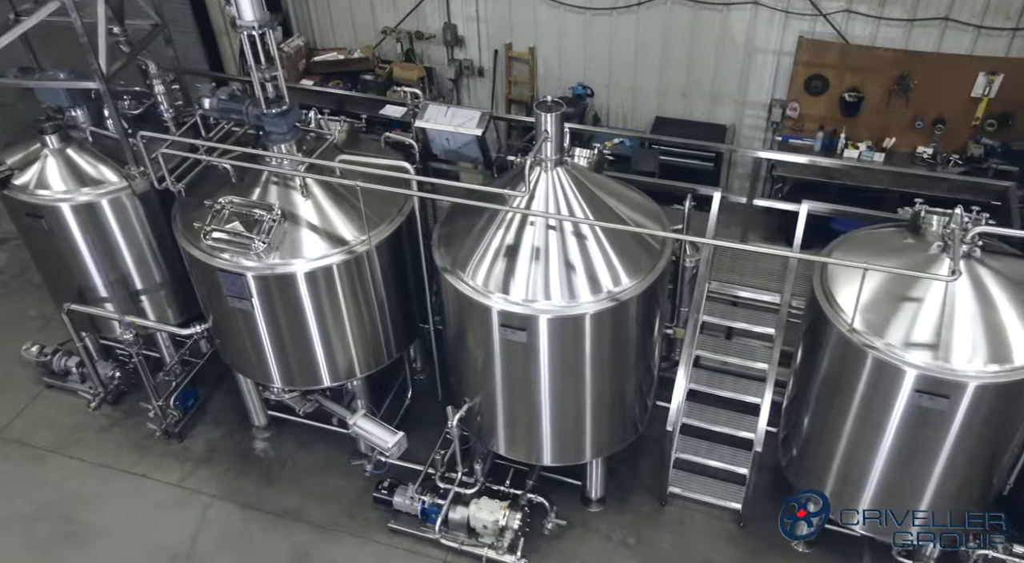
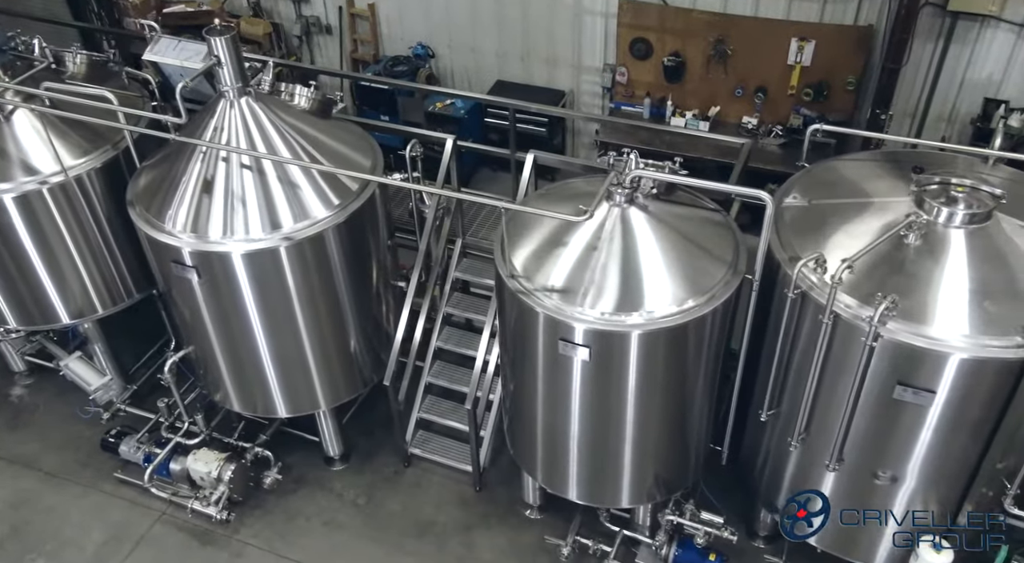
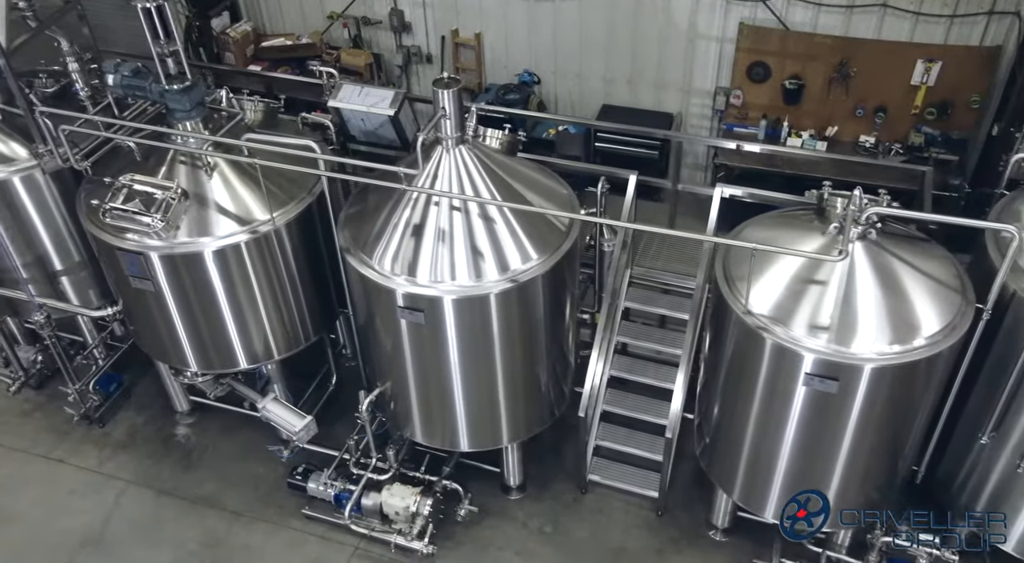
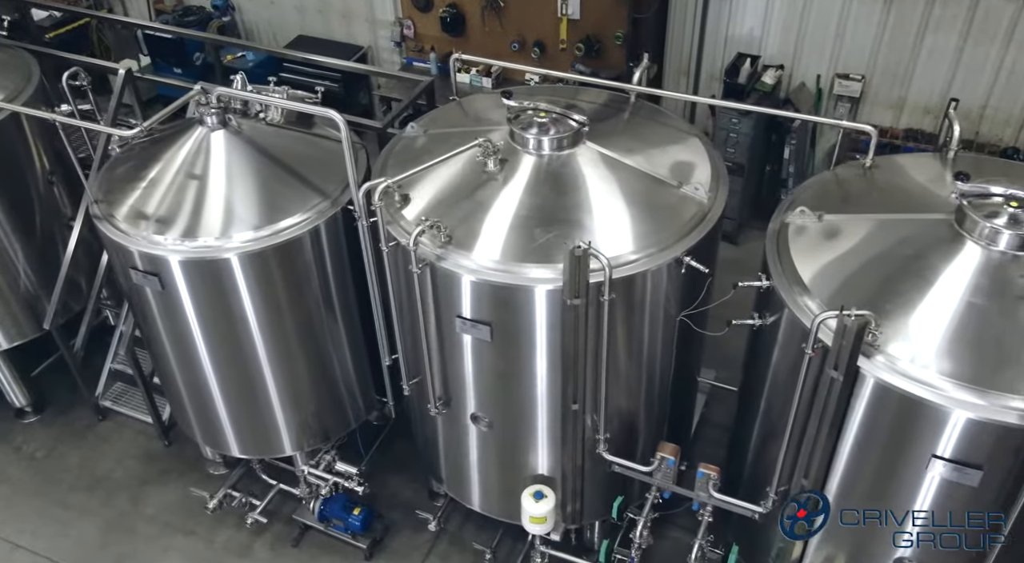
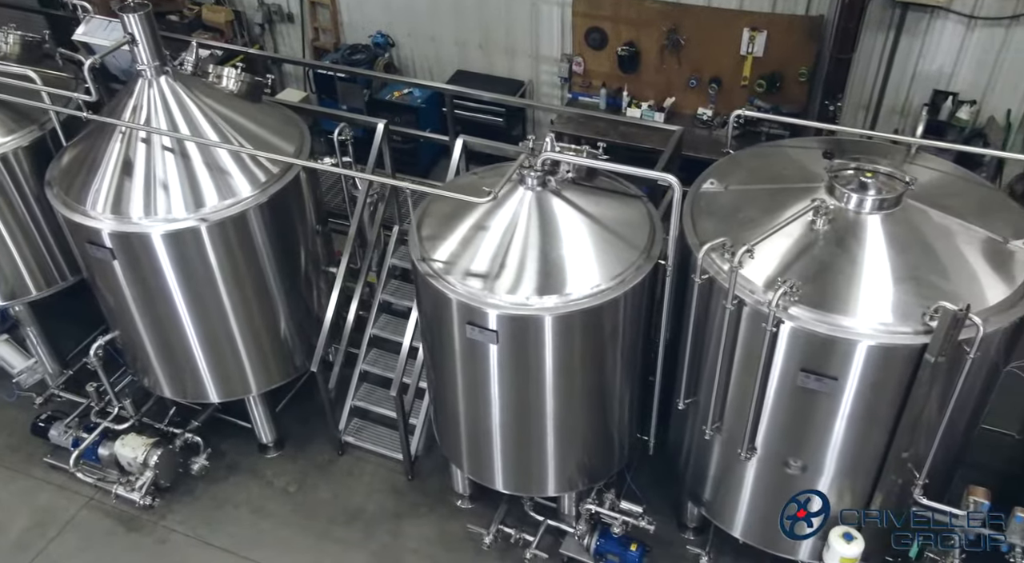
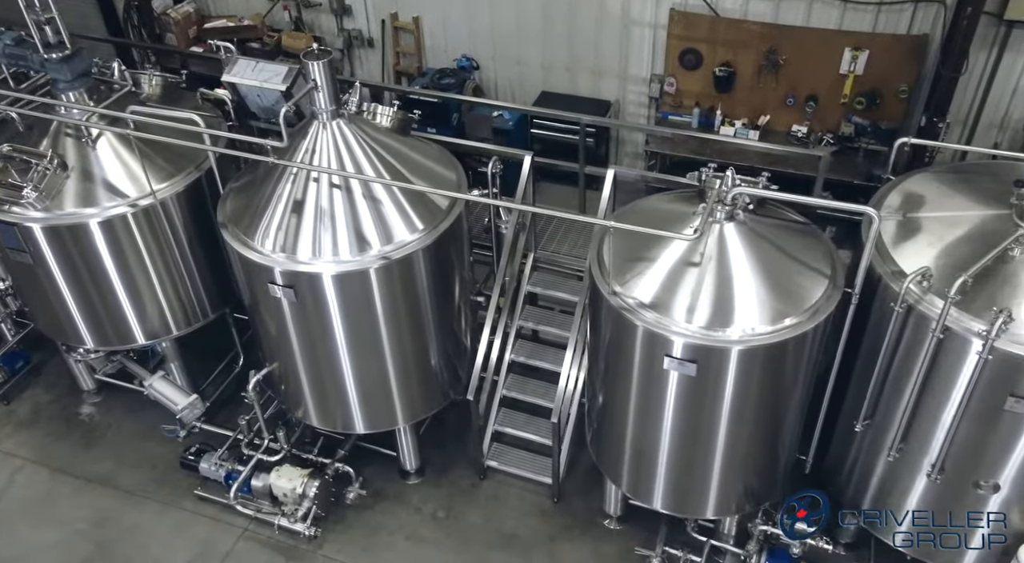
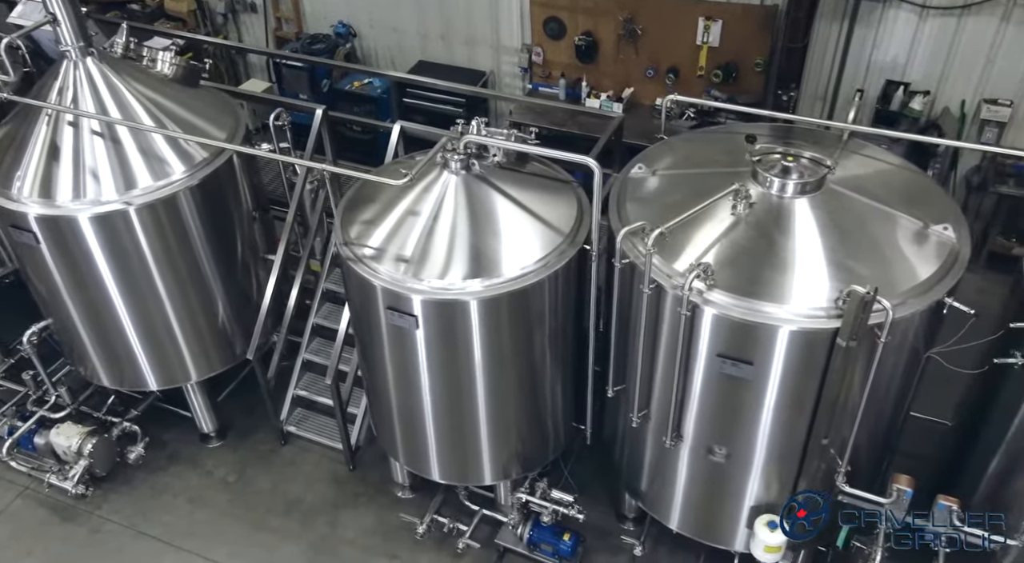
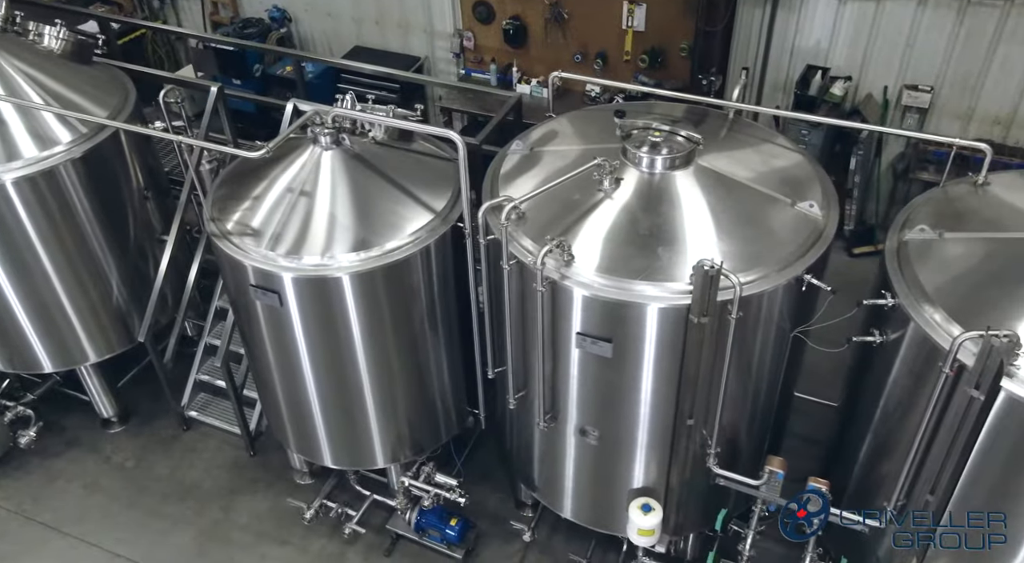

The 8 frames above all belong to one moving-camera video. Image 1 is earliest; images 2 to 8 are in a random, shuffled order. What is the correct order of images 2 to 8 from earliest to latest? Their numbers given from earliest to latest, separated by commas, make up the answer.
3, 6, 2, 5, 7, 8, 4
